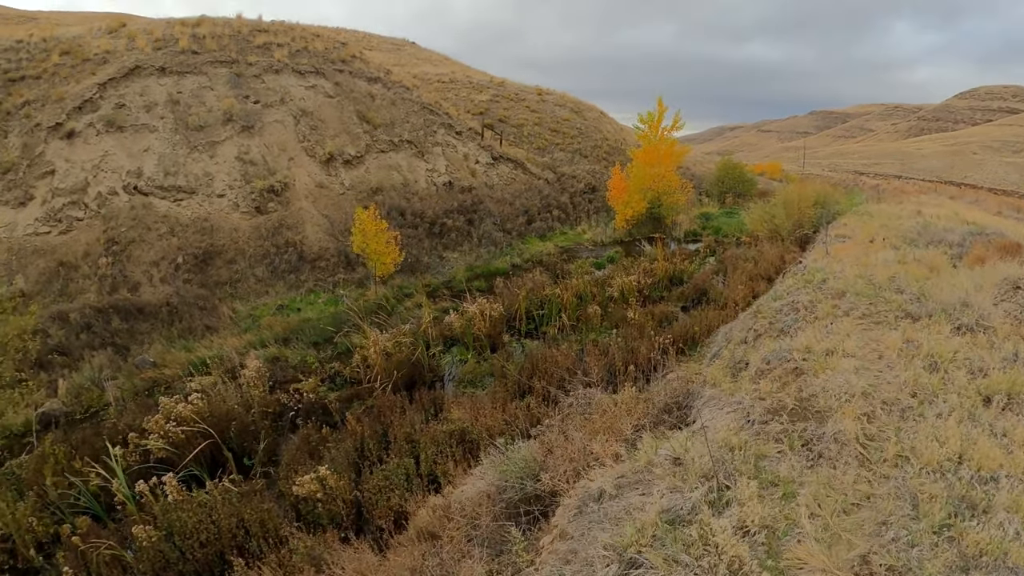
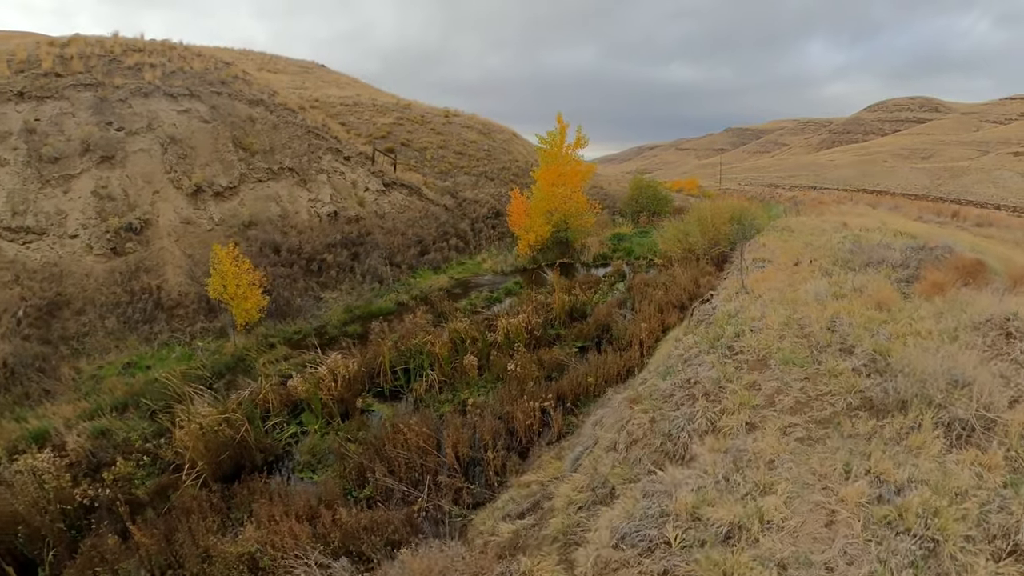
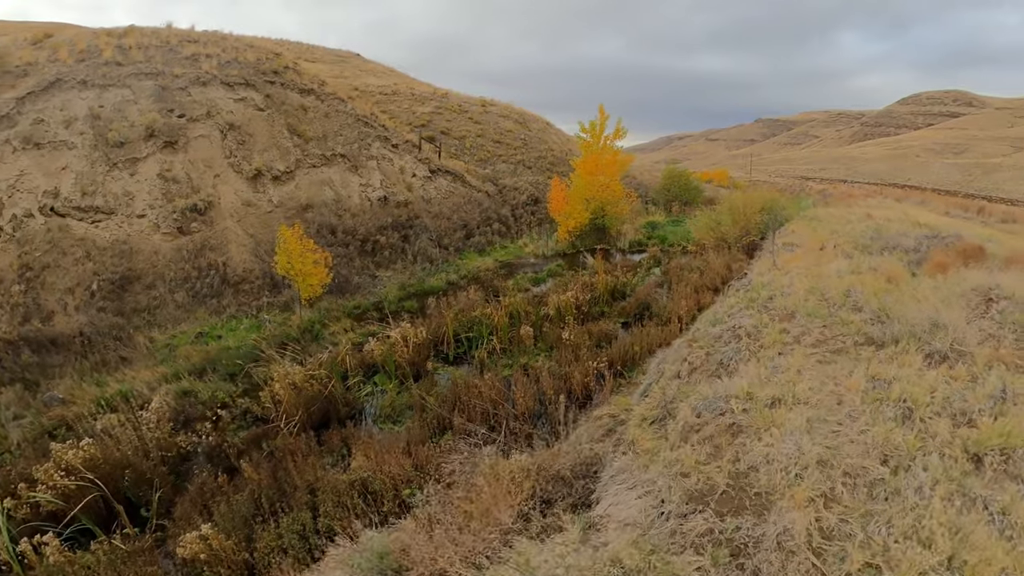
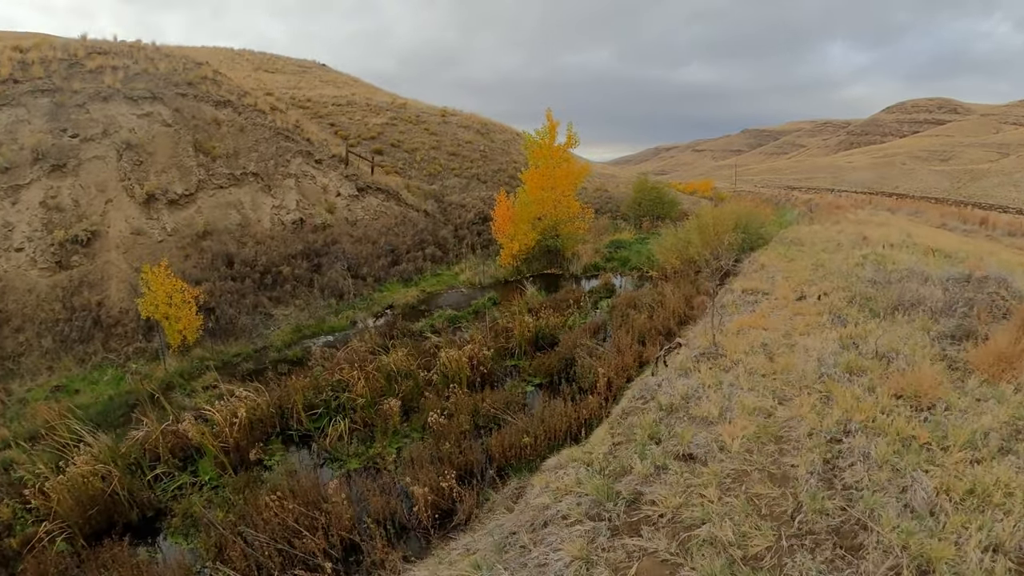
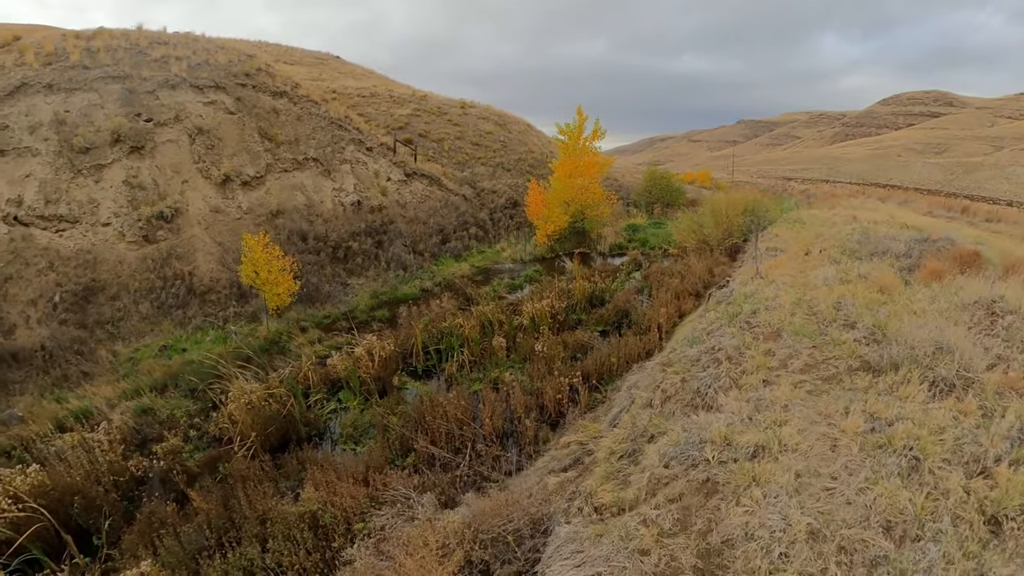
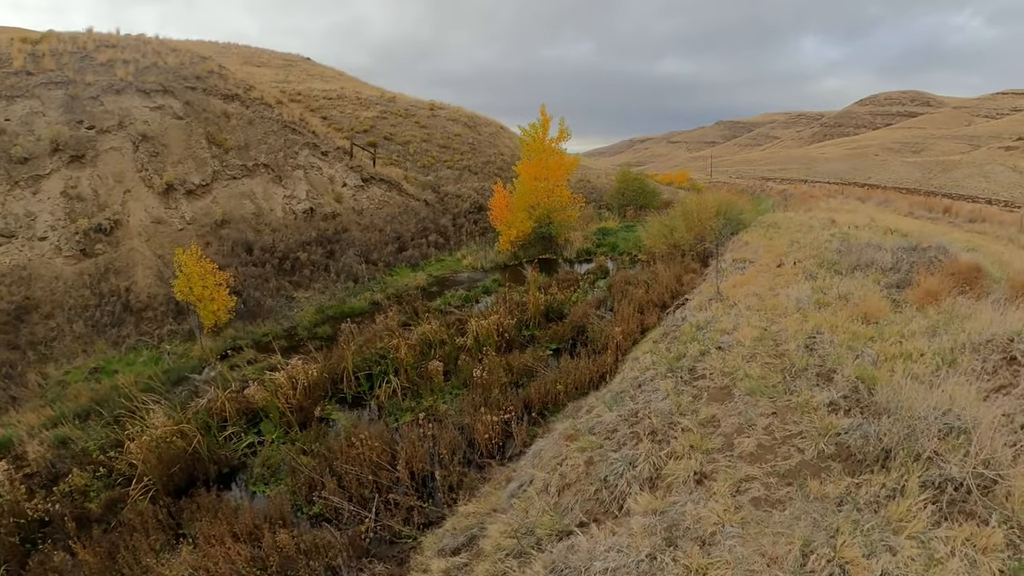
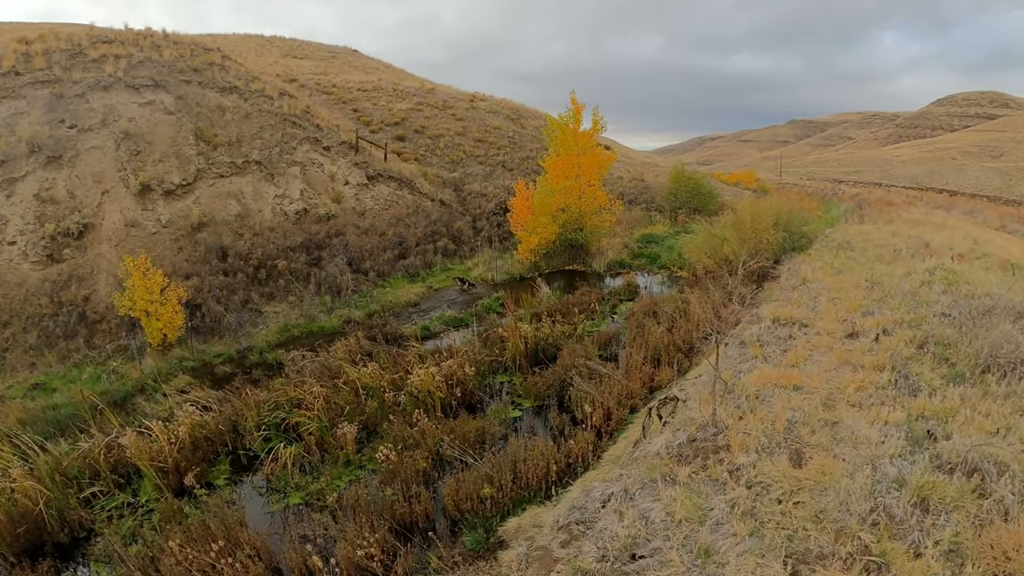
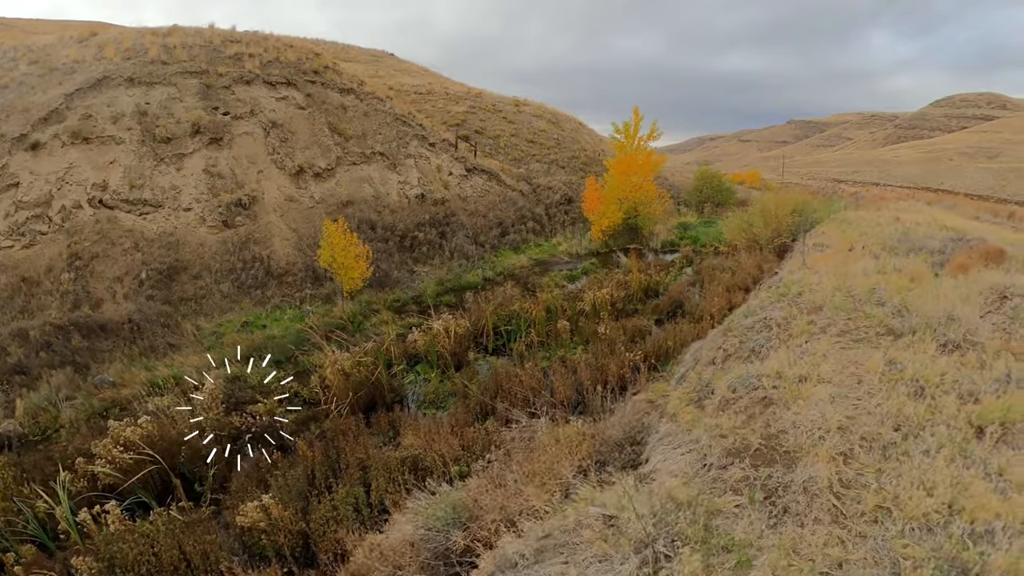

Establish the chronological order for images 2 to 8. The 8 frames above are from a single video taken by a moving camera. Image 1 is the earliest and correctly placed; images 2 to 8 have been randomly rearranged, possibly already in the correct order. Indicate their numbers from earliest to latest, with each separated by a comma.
8, 3, 5, 2, 6, 4, 7
